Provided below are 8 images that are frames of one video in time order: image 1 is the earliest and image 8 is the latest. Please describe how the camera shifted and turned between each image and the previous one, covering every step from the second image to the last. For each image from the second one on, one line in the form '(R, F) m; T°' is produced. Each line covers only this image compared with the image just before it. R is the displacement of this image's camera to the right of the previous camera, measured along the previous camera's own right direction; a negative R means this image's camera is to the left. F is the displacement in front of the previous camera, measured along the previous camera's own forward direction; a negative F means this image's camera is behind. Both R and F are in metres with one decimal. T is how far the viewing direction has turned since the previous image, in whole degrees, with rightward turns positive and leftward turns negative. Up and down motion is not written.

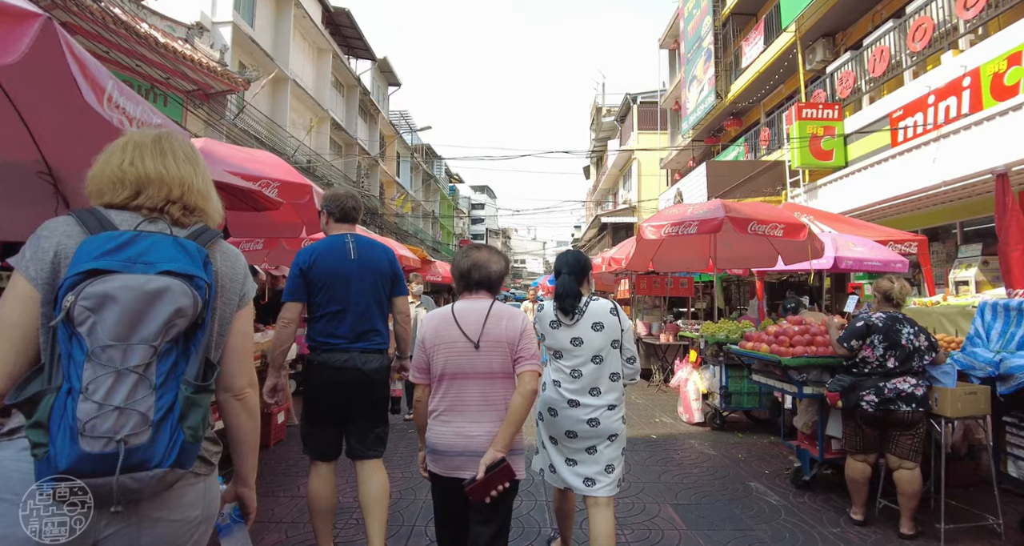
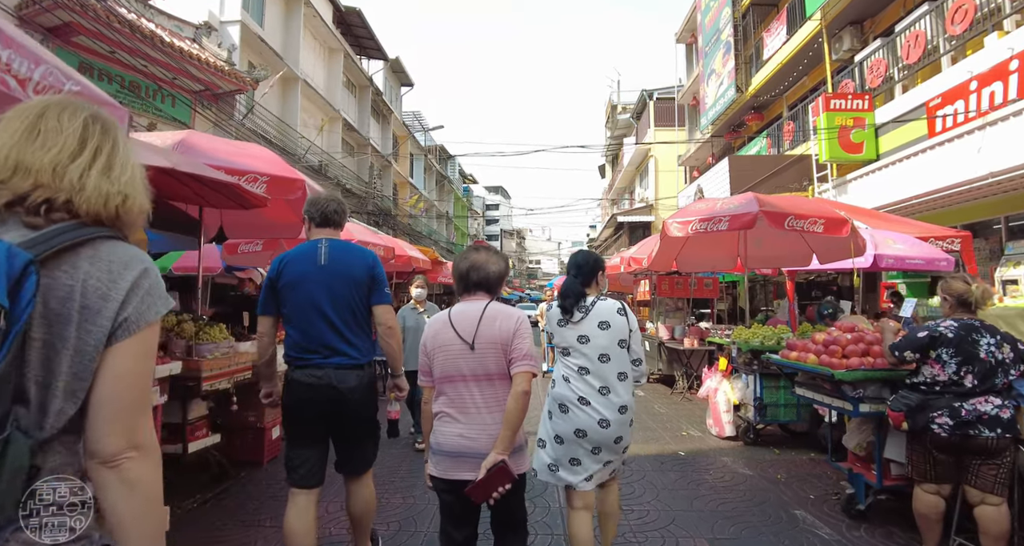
(0.0, +0.5) m; -2°
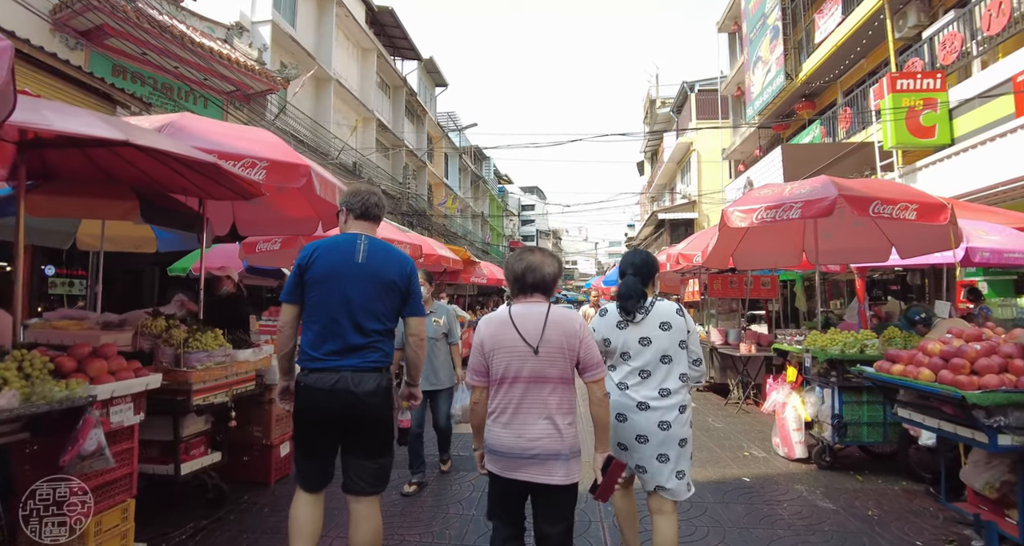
(0.0, +0.6) m; -4°
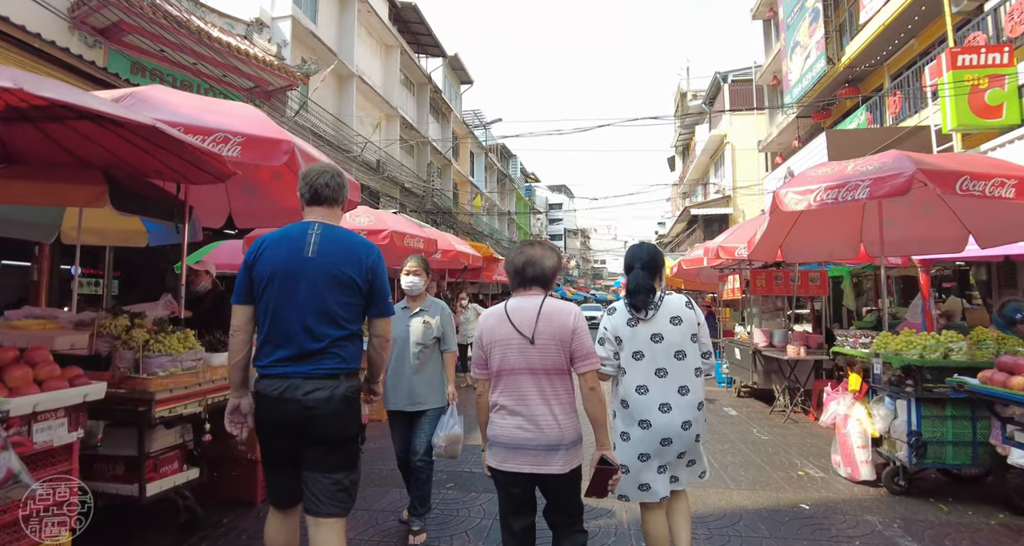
(+0.1, +0.6) m; -3°
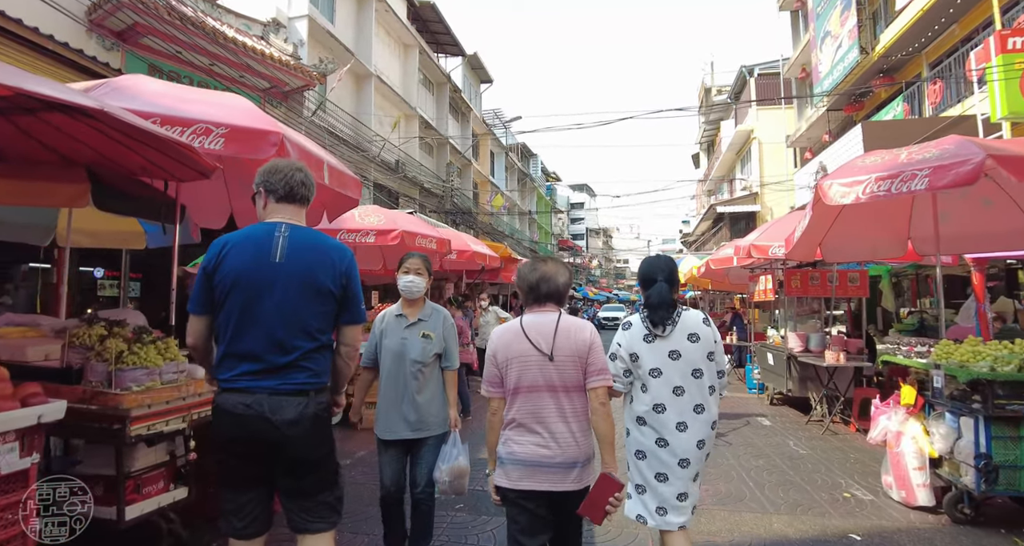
(+0.1, +0.3) m; -2°
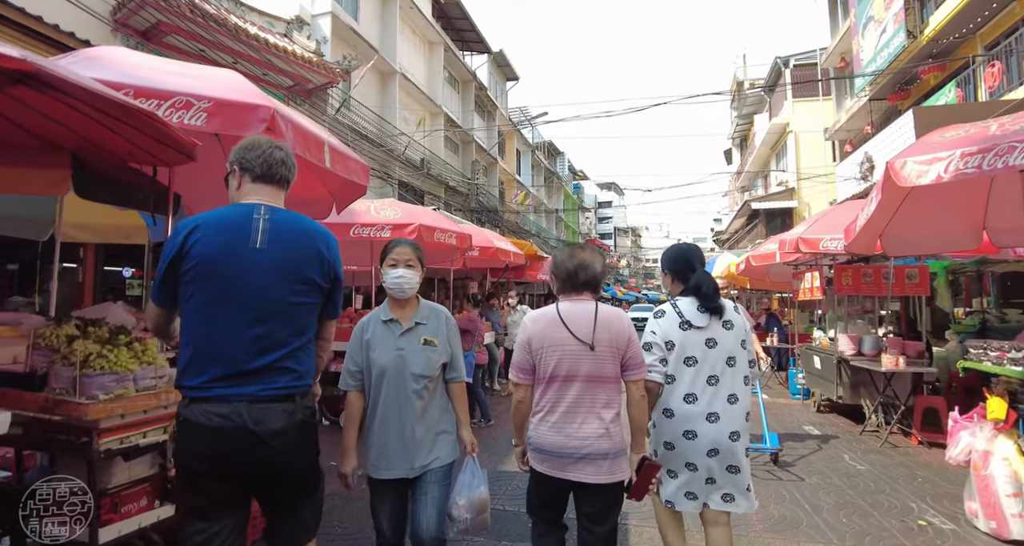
(0.0, +0.4) m; -3°
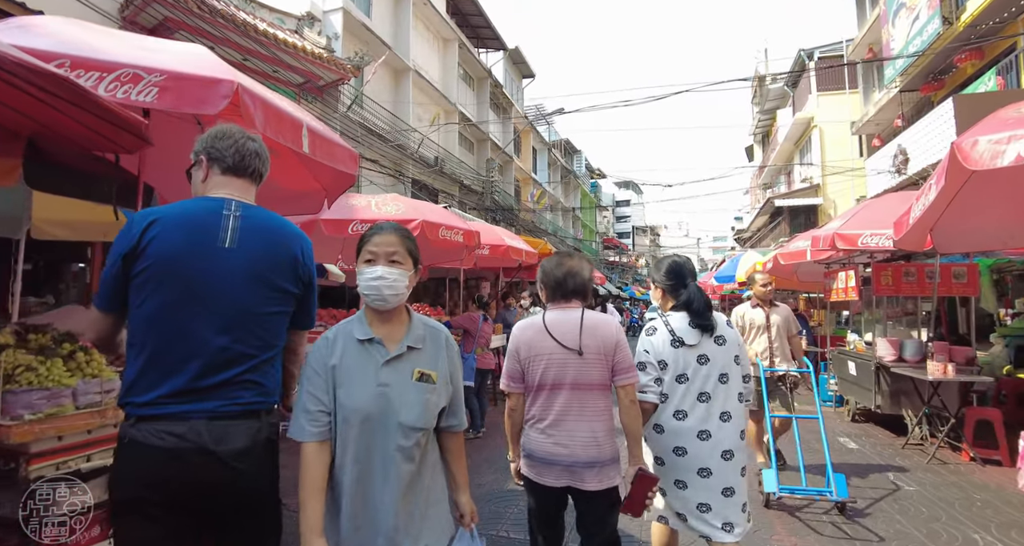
(+0.1, +0.4) m; -2°
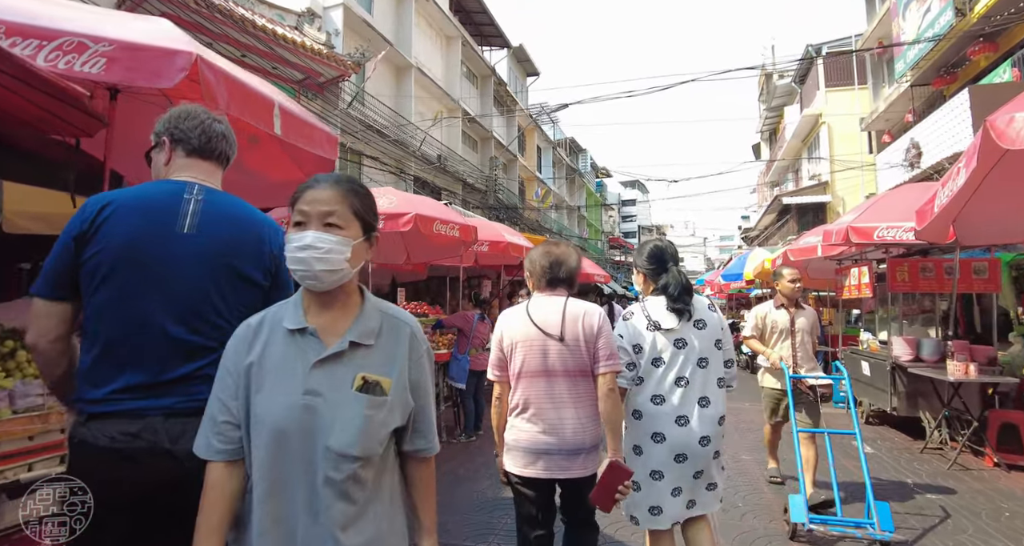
(+0.1, +0.2) m; -1°
